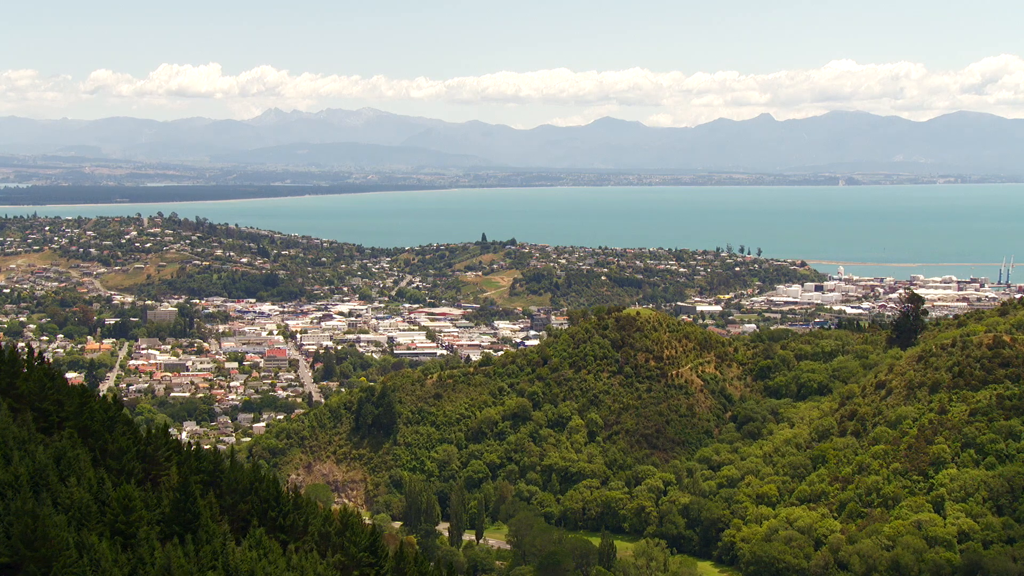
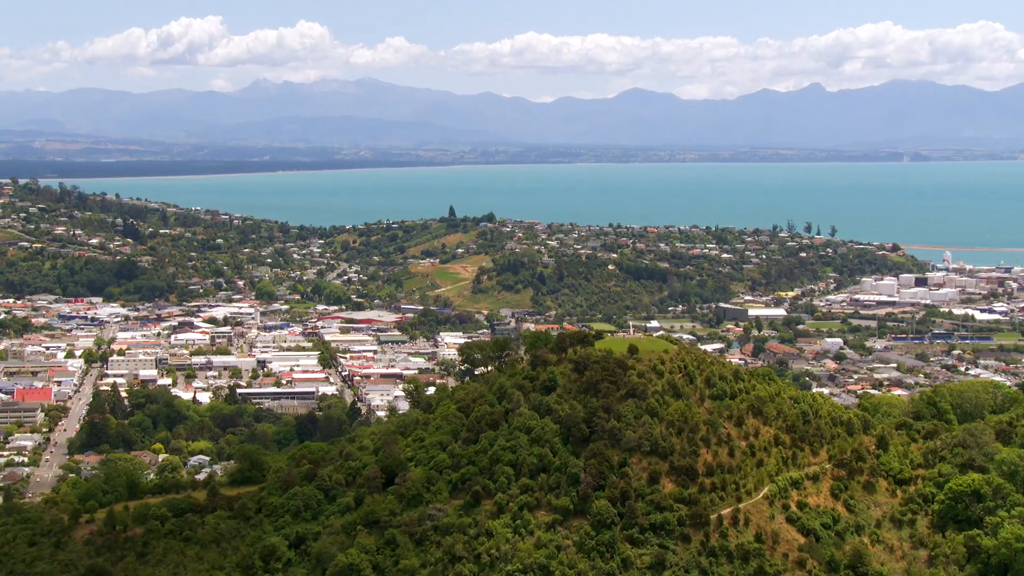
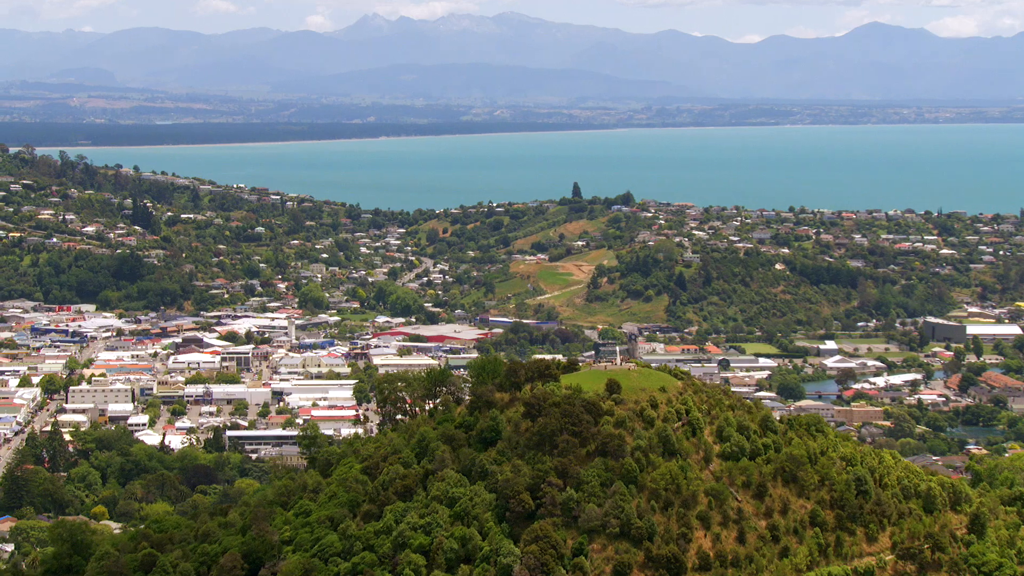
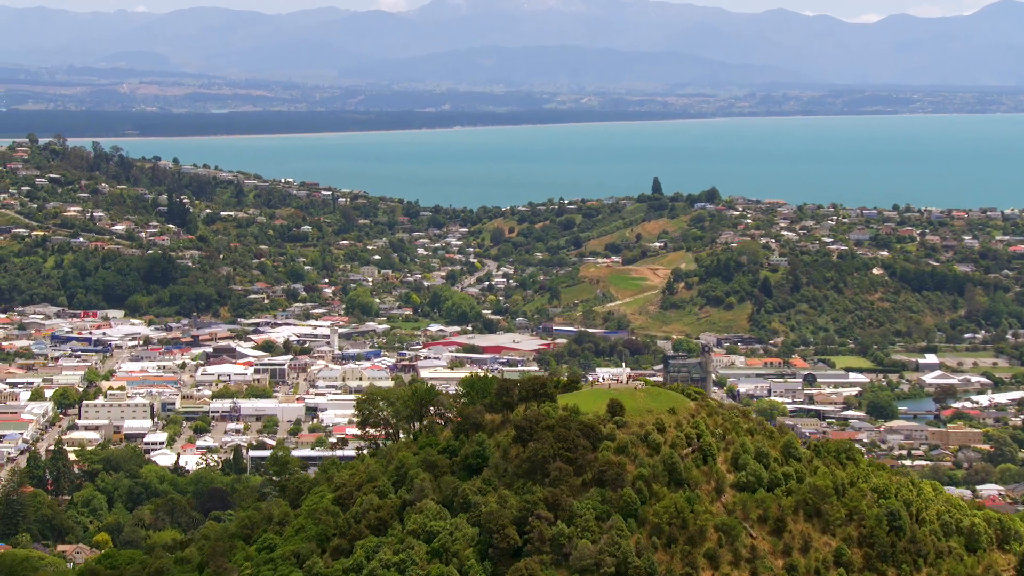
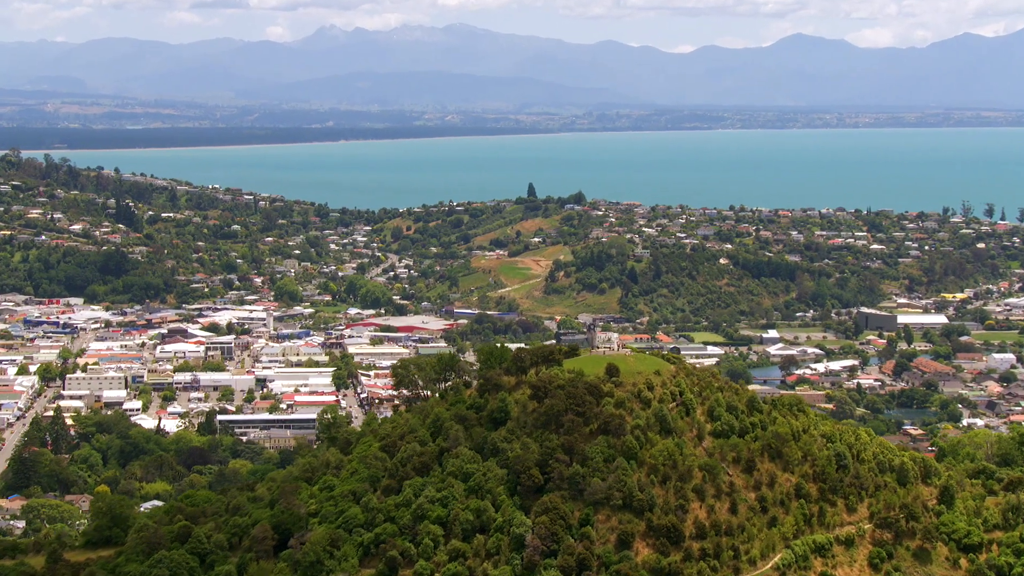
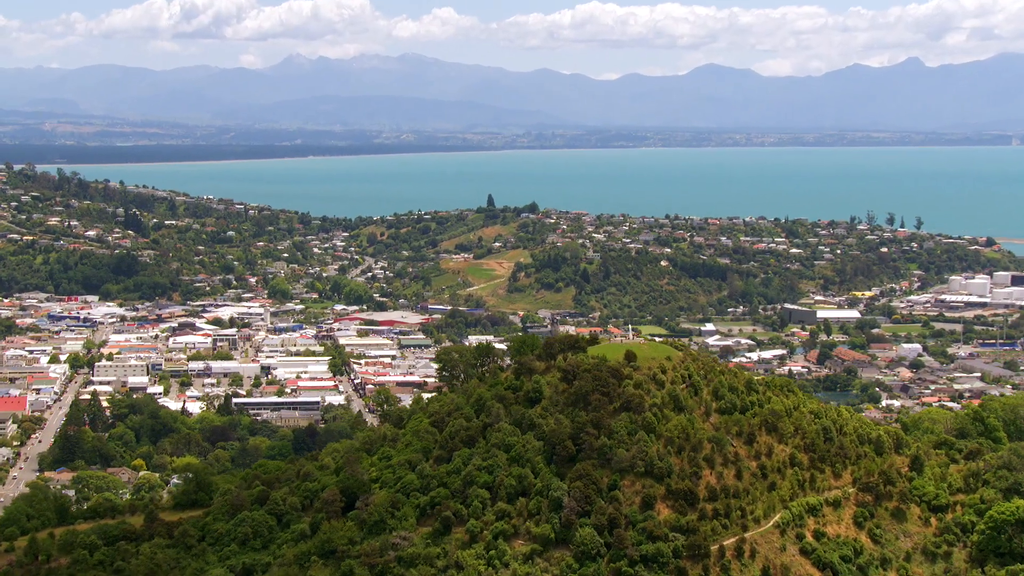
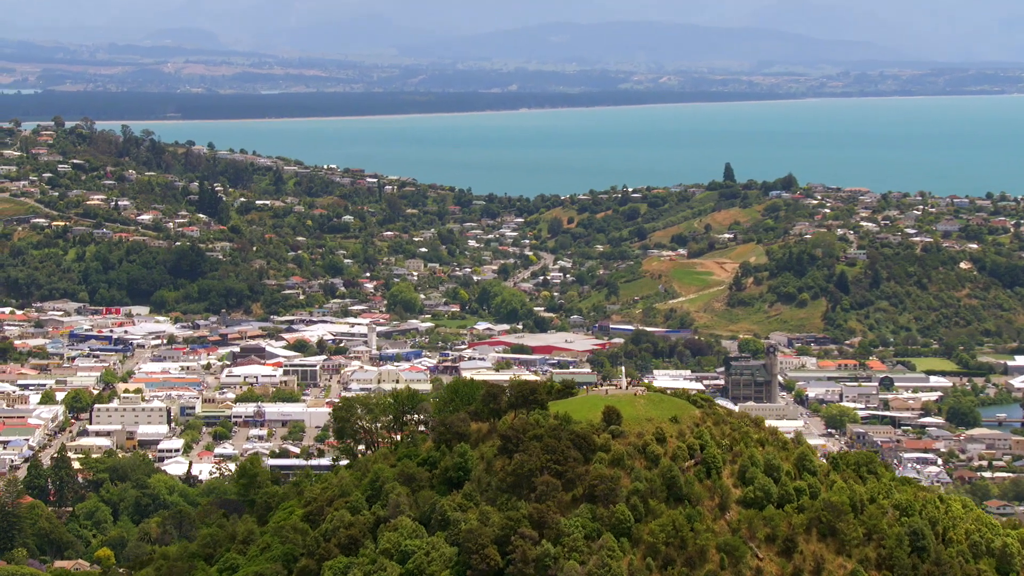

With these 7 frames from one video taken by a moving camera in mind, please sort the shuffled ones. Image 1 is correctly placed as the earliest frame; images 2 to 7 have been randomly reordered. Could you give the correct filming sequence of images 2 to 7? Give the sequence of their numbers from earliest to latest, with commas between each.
2, 6, 5, 3, 4, 7
